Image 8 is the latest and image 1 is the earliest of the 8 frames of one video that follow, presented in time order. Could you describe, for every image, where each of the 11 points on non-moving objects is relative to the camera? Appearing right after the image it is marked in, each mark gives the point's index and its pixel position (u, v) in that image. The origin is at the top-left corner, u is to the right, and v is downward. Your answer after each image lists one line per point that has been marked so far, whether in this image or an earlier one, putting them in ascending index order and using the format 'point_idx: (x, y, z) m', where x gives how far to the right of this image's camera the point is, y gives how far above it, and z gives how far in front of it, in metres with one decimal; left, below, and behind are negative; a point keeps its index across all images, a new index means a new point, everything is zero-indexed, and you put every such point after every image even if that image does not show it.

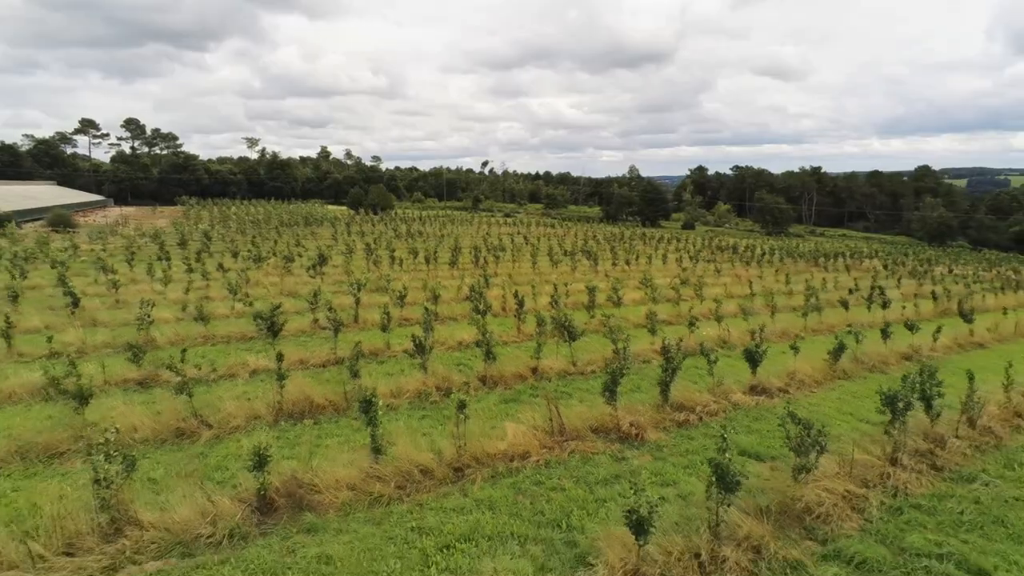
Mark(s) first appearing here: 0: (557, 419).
0: (+0.5, -1.5, +8.8) m
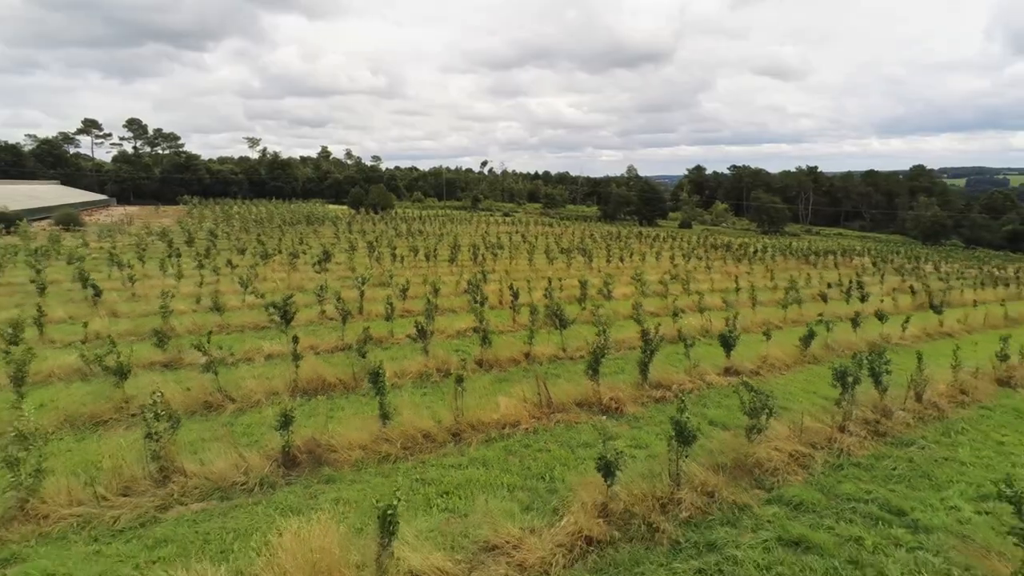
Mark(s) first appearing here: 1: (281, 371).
0: (+0.4, -1.4, +9.9) m
1: (-3.5, -1.2, +11.3) m
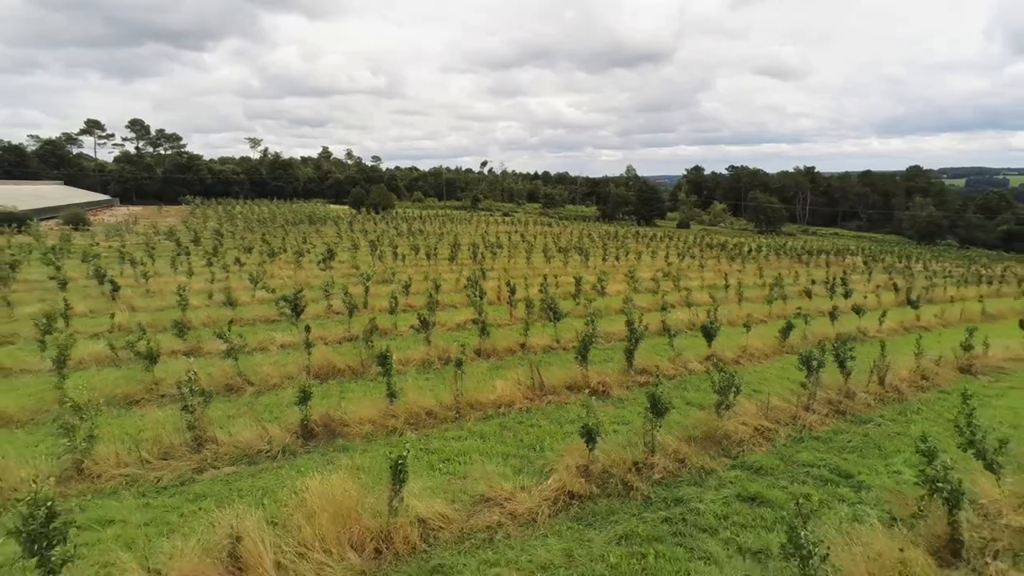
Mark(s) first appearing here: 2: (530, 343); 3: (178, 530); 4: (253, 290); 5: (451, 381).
0: (+0.4, -1.3, +10.8) m
1: (-3.5, -1.1, +12.2) m
2: (+0.3, -1.0, +13.7) m
3: (-2.6, -1.8, +5.9) m
4: (-6.4, 0.0, +19.0) m
5: (-0.9, -1.3, +10.9) m
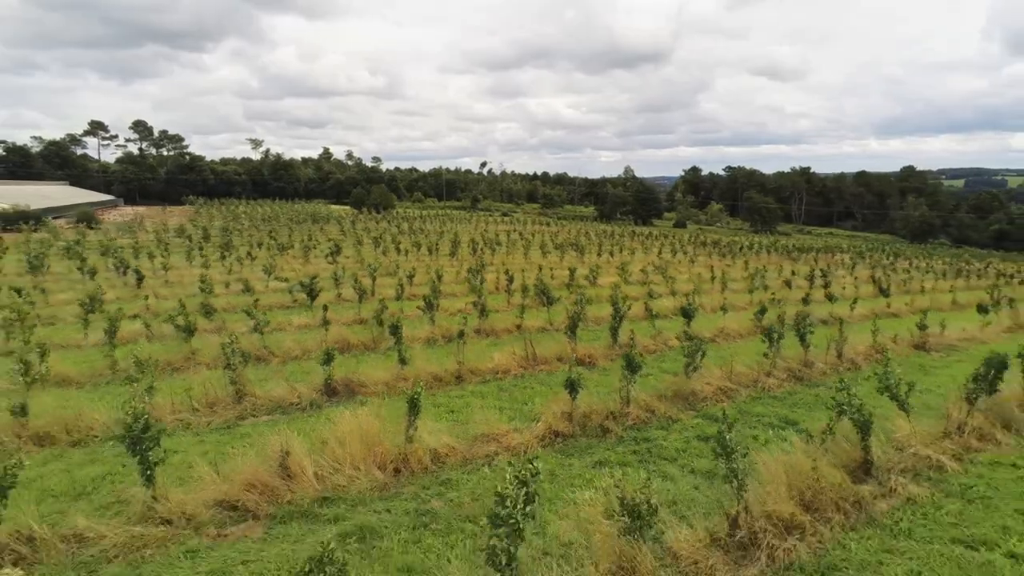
0: (+0.3, -1.0, +12.2) m
1: (-3.6, -0.8, +13.6) m
2: (+0.3, -0.7, +15.0) m
3: (-2.6, -1.5, +7.2) m
4: (-6.5, +0.2, +20.3) m
5: (-1.0, -1.0, +12.3) m
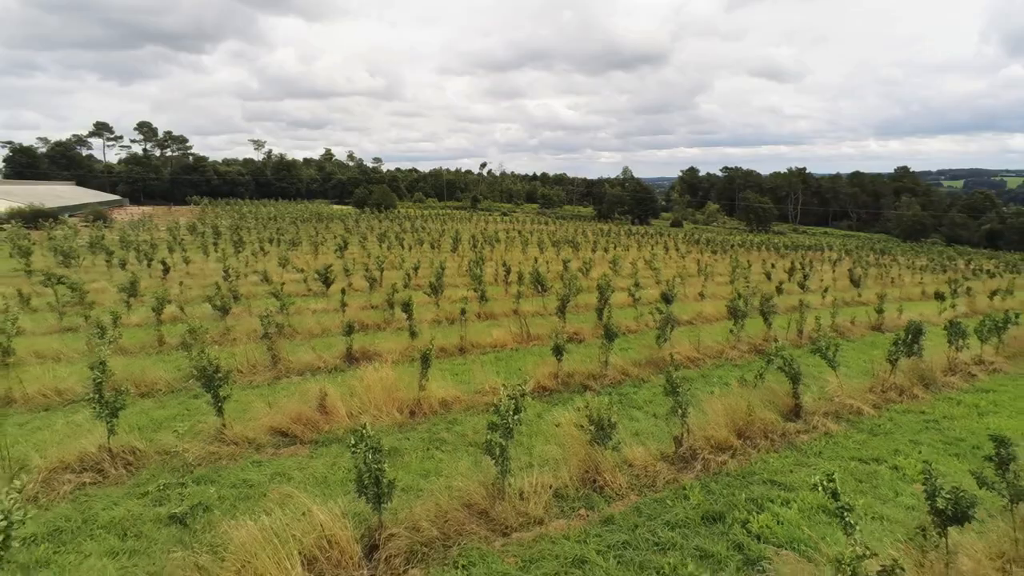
0: (+0.2, -0.7, +13.8) m
1: (-3.7, -0.5, +15.2) m
2: (+0.2, -0.4, +16.7) m
3: (-2.7, -1.2, +8.9) m
4: (-6.6, +0.5, +22.0) m
5: (-1.0, -0.8, +13.9) m
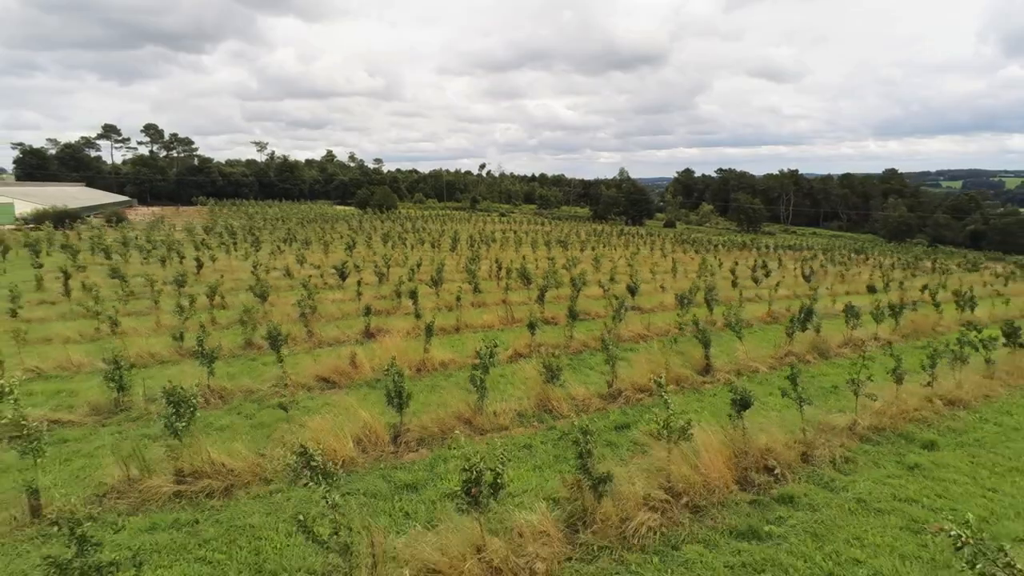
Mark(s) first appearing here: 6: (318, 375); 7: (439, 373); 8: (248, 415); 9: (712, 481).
0: (0.0, -0.5, +16.8) m
1: (-3.9, -0.4, +18.2) m
2: (-0.1, -0.2, +19.7) m
3: (-3.0, -1.1, +11.8) m
4: (-6.9, +0.7, +24.9) m
5: (-1.3, -0.6, +16.9) m
6: (-2.7, -1.2, +10.7) m
7: (-1.1, -1.3, +11.5) m
8: (-3.1, -1.5, +8.9) m
9: (+1.7, -1.7, +6.6) m
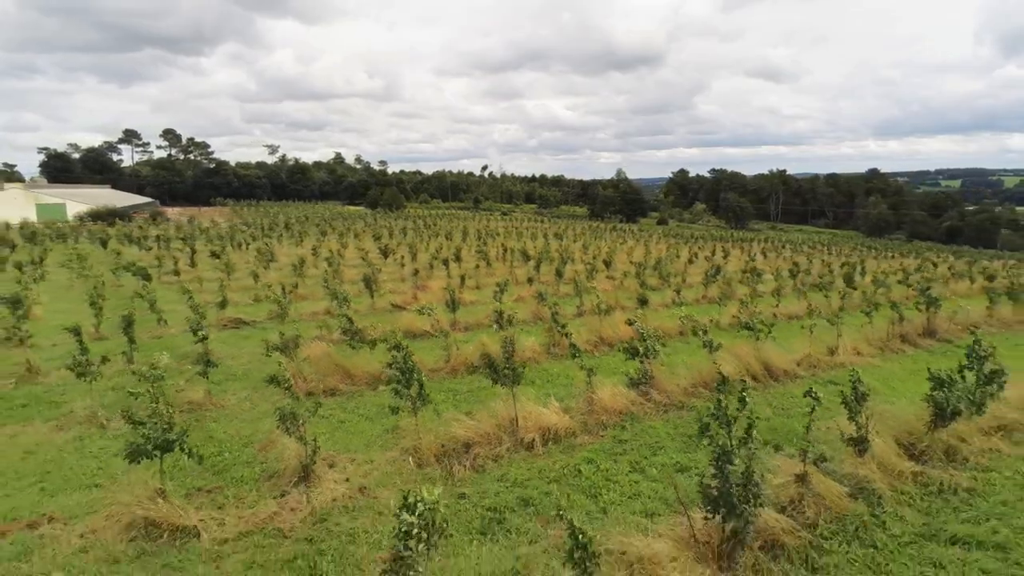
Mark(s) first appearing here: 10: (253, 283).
0: (+0.1, +0.3, +23.0) m
1: (-3.8, +0.5, +24.5) m
2: (0.0, +0.6, +25.9) m
3: (-2.9, -0.2, +18.1) m
4: (-6.8, +1.5, +31.2) m
5: (-1.2, +0.3, +23.1) m
6: (-2.6, -0.3, +17.0) m
7: (-1.0, -0.4, +17.8) m
8: (-3.0, -0.6, +15.1) m
9: (+1.9, -0.8, +12.8) m
10: (-6.5, +0.1, +19.2) m
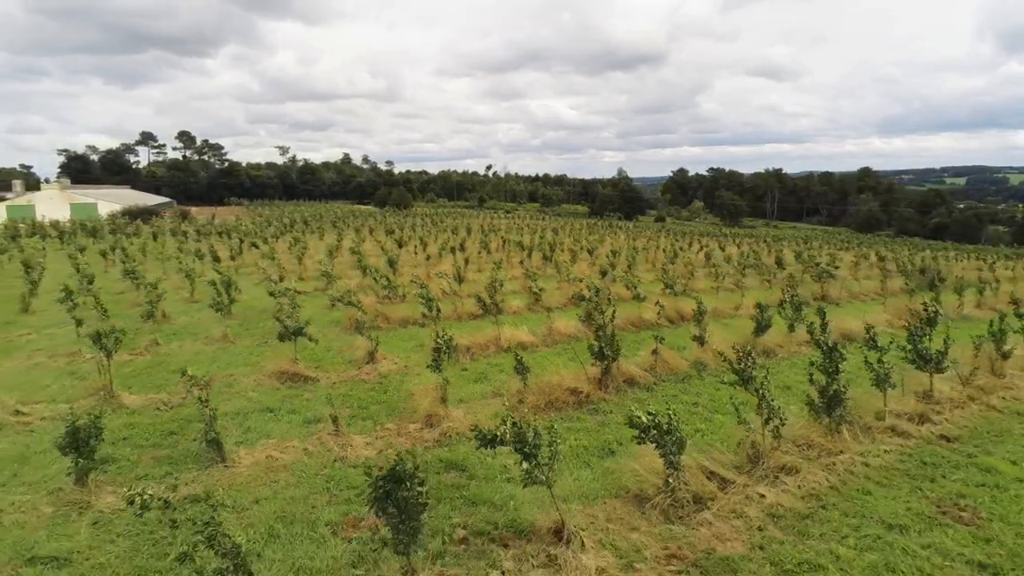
0: (-0.1, +0.9, +27.4) m
1: (-4.0, +1.1, +28.8) m
2: (-0.1, +1.2, +30.2) m
3: (-3.1, +0.4, +22.4) m
4: (-6.9, +2.1, +35.6) m
5: (-1.3, +0.9, +27.5) m
6: (-2.8, +0.2, +21.3) m
7: (-1.2, +0.2, +22.1) m
8: (-3.2, 0.0, +19.5) m
9: (+1.6, -0.2, +17.1) m
10: (-6.7, +0.7, +23.6) m
